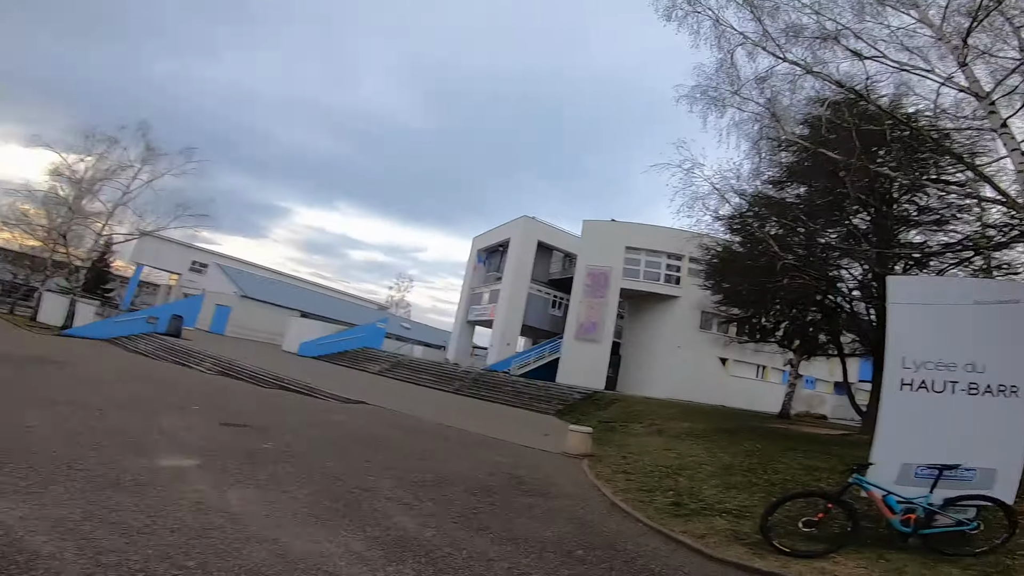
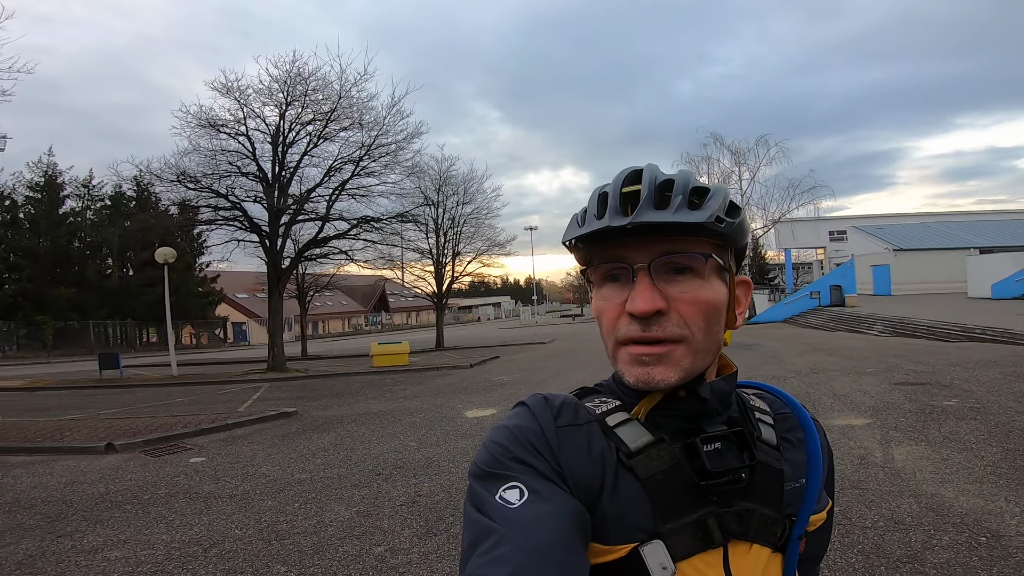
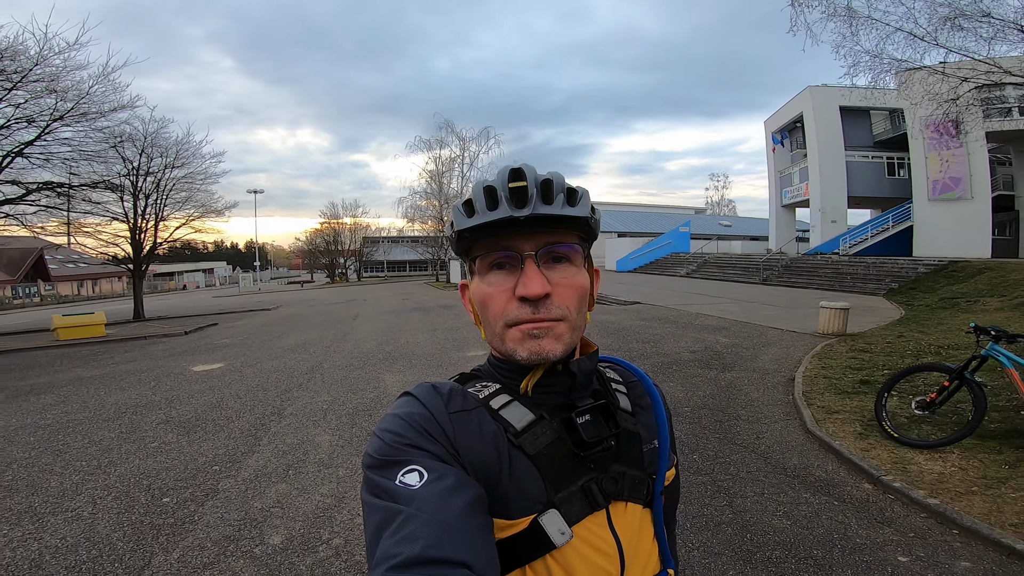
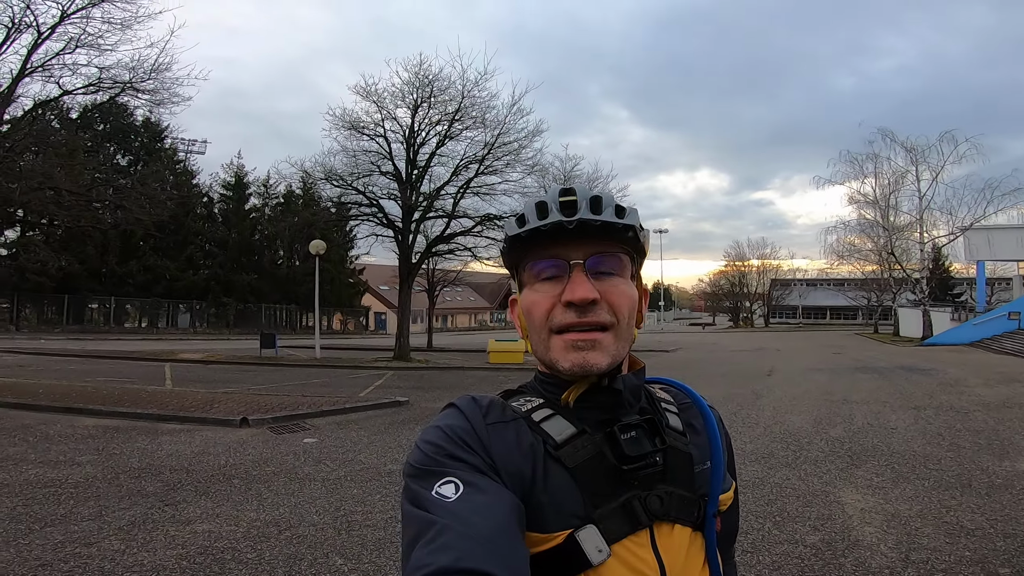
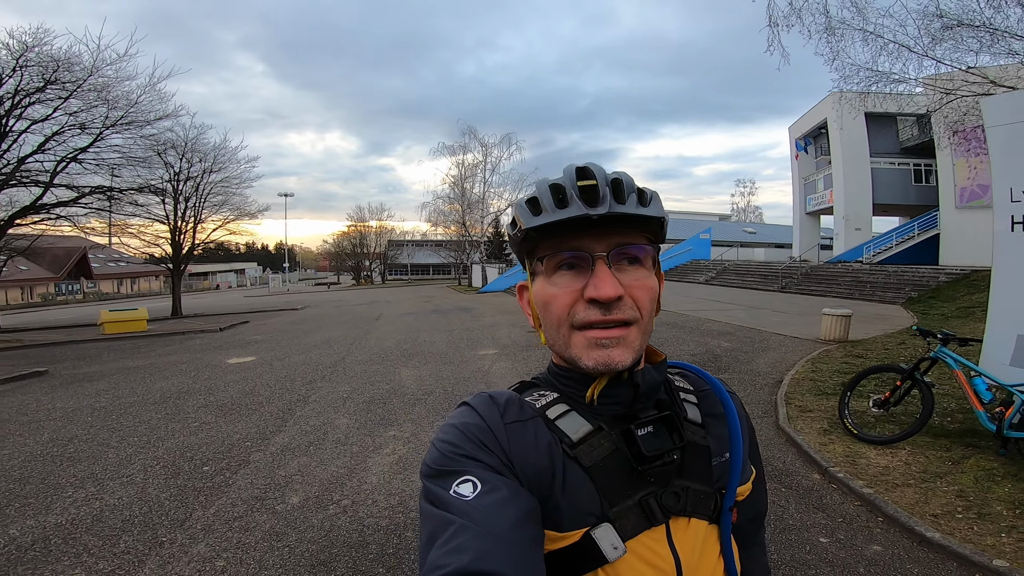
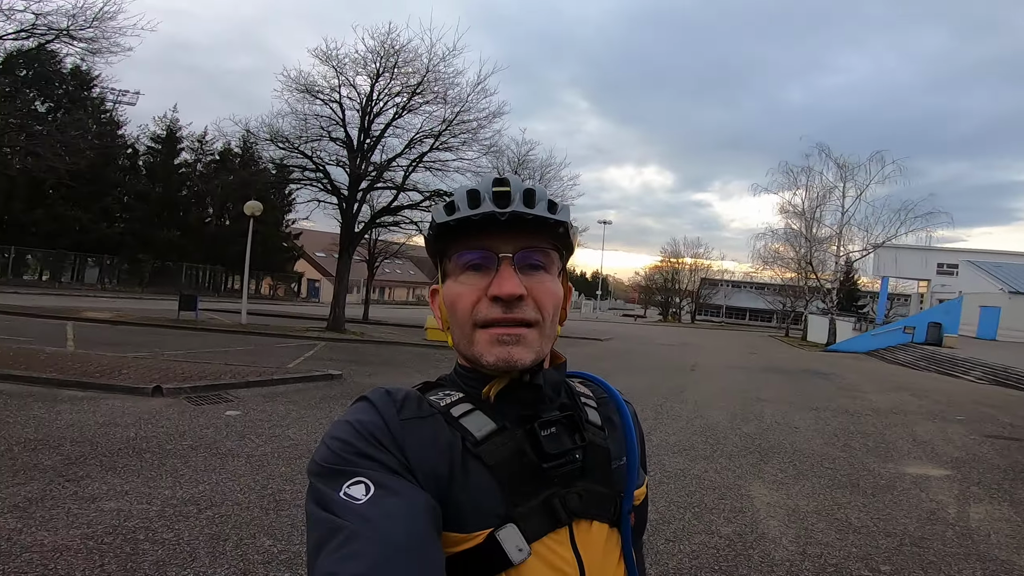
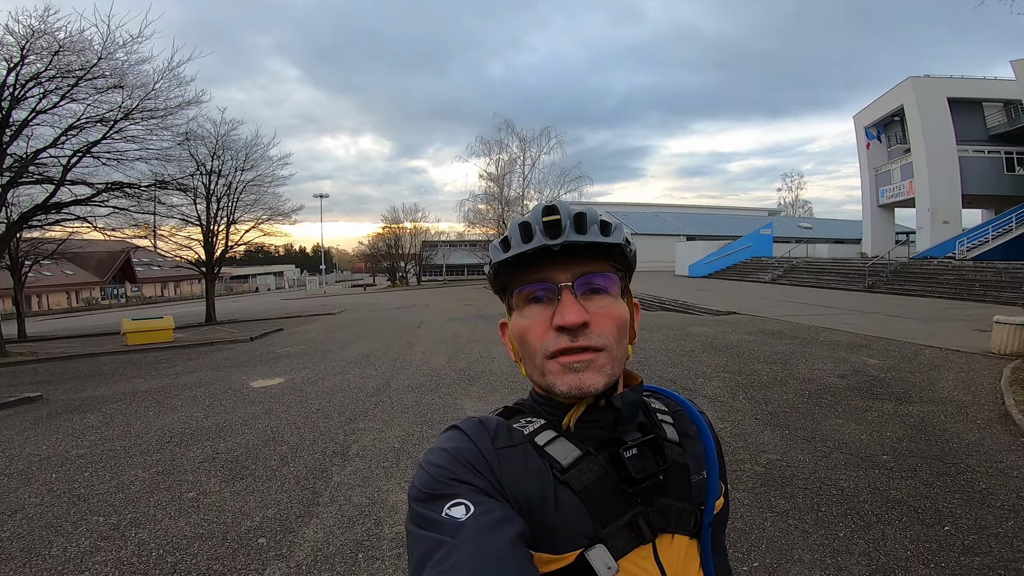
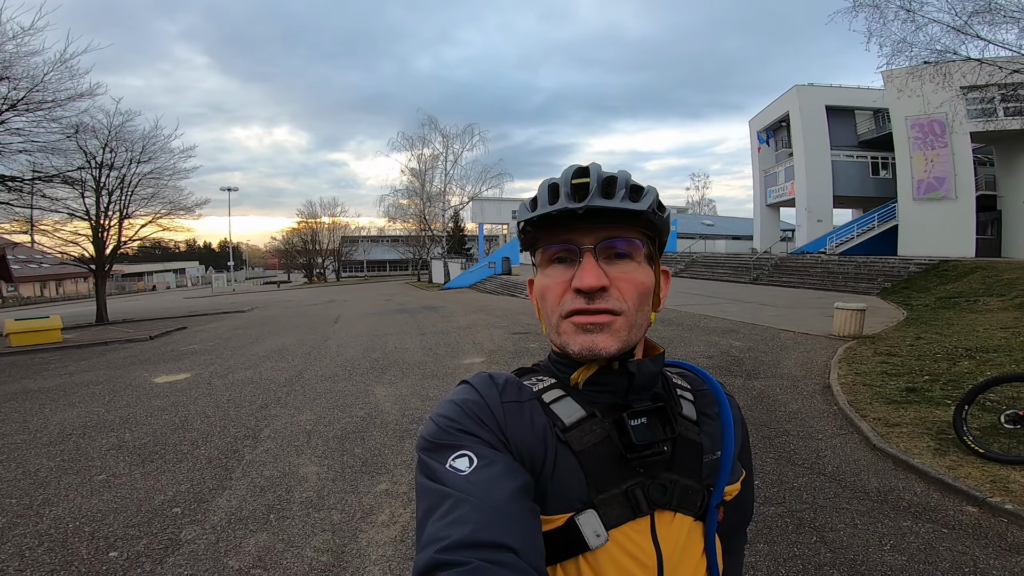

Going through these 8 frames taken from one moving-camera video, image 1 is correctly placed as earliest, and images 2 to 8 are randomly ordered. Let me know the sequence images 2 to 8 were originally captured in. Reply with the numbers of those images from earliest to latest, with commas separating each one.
6, 4, 2, 7, 8, 3, 5
